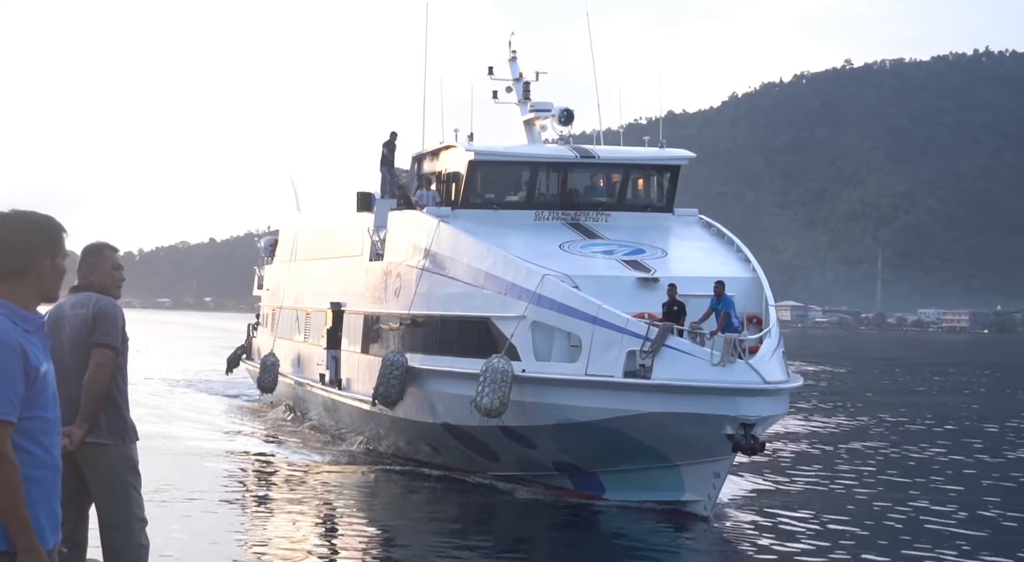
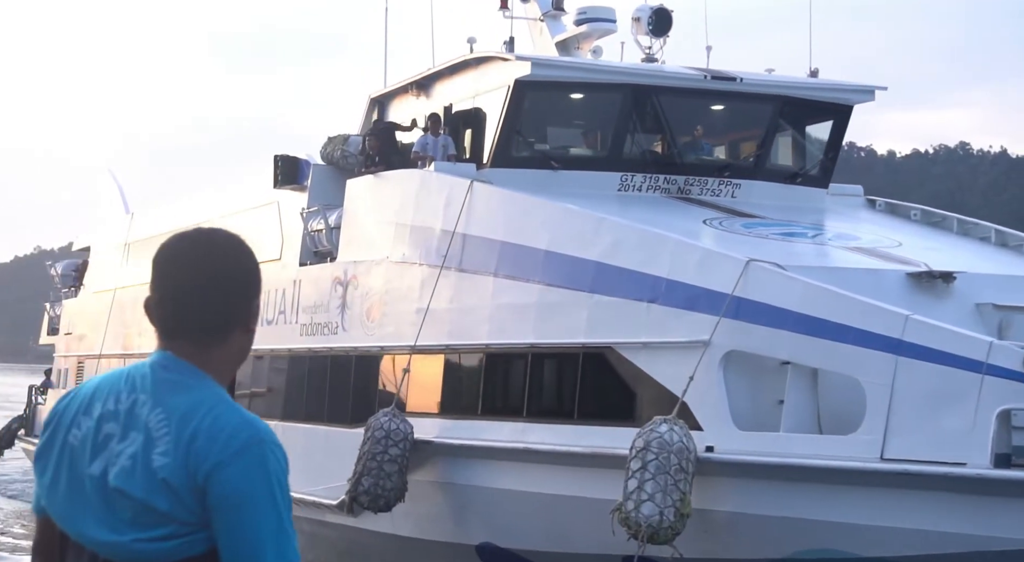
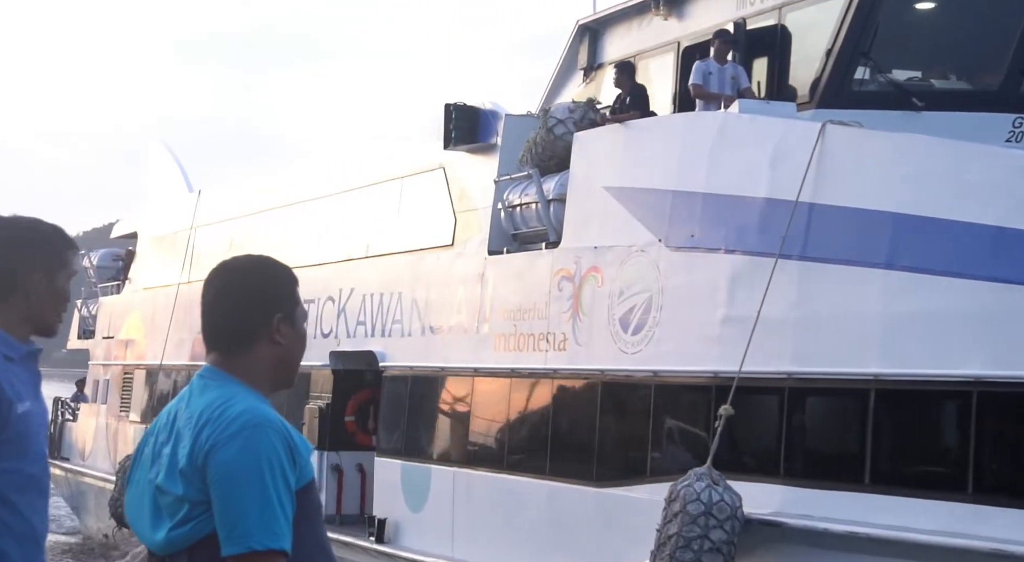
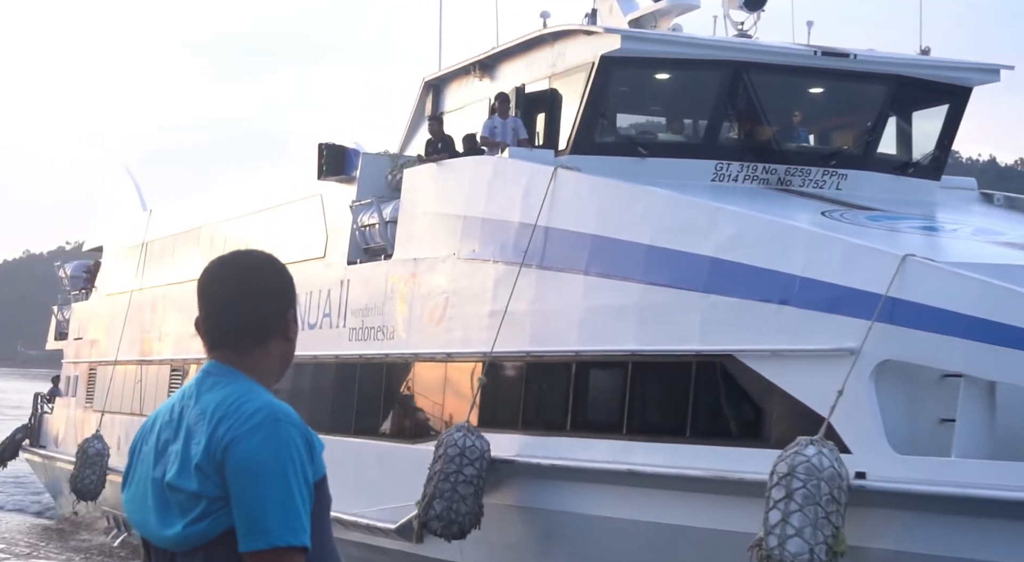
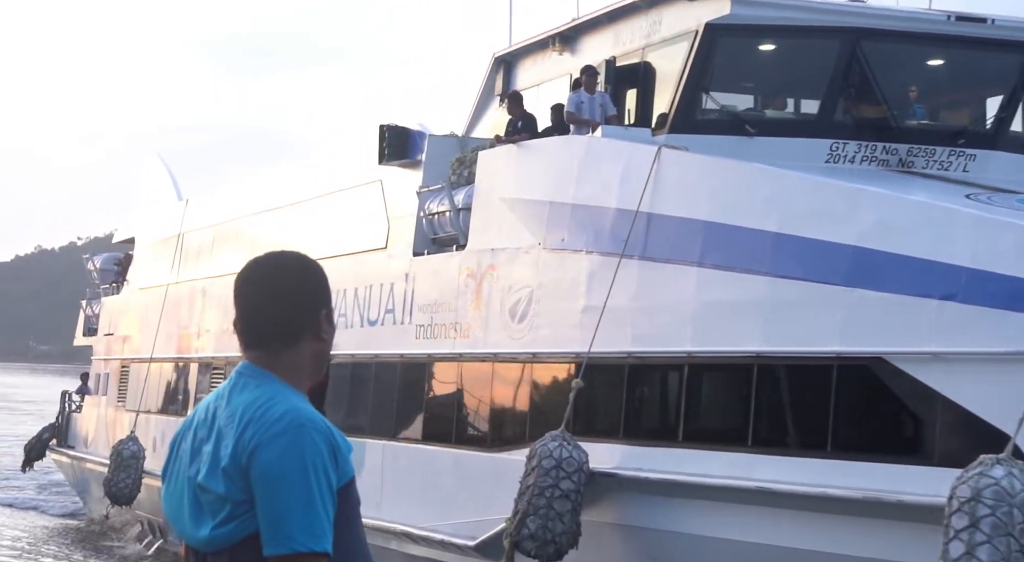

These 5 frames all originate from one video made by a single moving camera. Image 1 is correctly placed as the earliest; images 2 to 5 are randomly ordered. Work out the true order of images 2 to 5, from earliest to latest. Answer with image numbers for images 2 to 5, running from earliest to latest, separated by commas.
2, 4, 5, 3
